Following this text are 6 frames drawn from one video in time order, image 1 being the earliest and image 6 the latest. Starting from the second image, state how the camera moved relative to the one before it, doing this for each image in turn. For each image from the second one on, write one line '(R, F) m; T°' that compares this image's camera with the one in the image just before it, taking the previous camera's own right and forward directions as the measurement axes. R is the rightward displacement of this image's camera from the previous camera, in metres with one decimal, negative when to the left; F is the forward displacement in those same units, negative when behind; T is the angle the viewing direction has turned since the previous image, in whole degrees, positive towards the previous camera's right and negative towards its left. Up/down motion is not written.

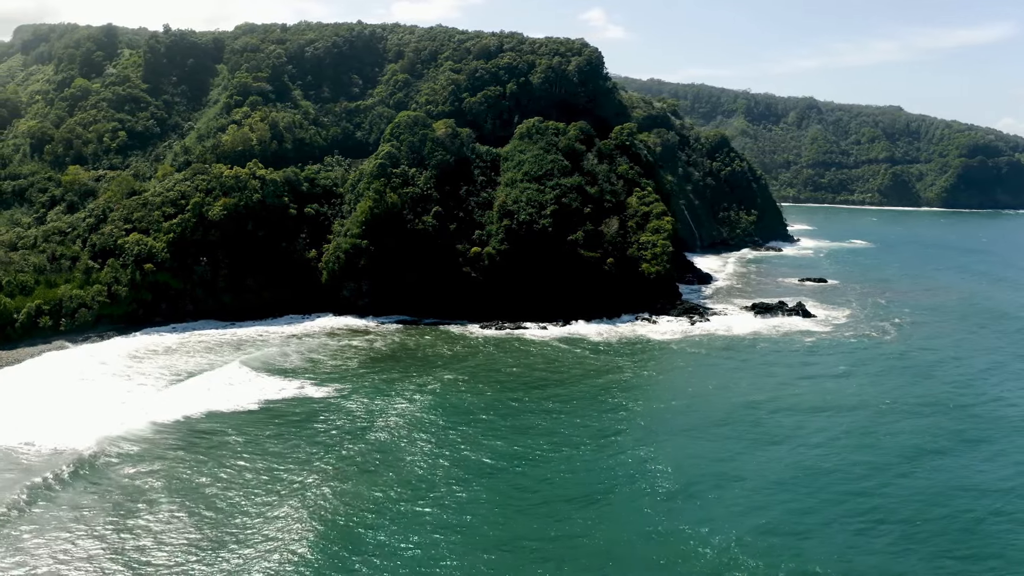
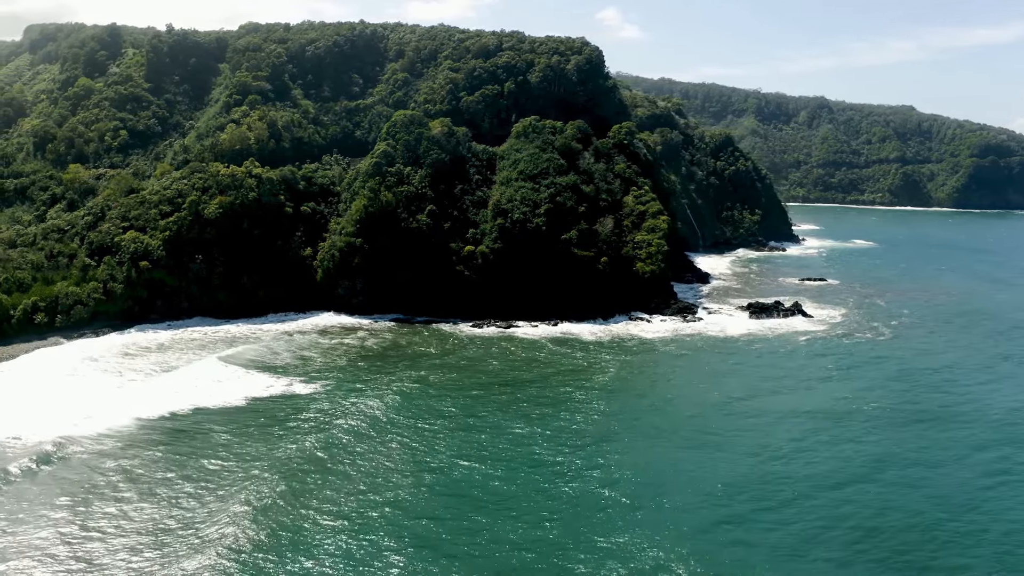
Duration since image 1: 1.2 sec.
(+1.4, 0.0) m; -1°
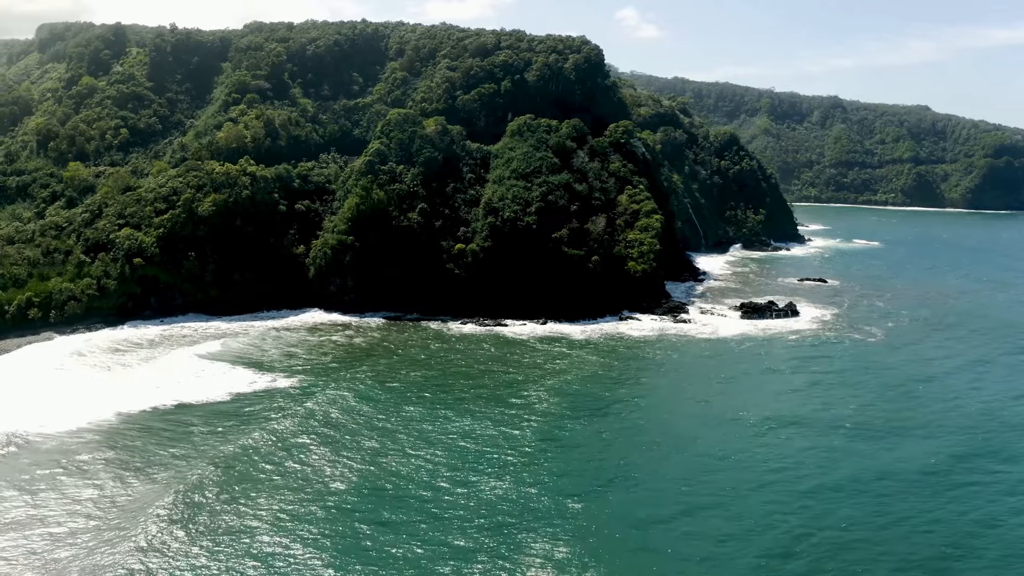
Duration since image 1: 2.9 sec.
(+1.8, 0.0) m; -1°
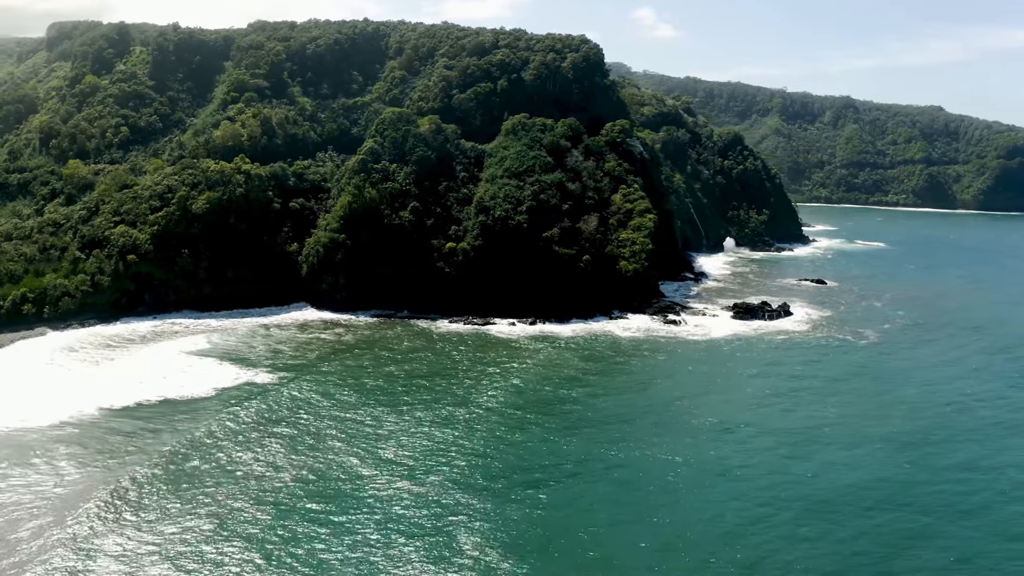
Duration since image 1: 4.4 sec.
(+1.7, 0.0) m; -1°
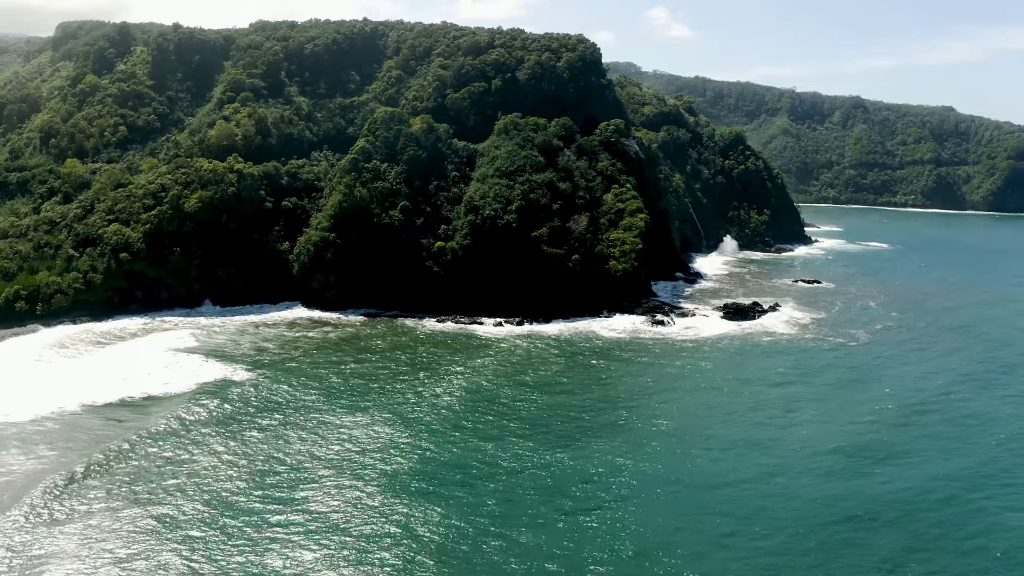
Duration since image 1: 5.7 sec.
(+1.7, -0.1) m; -1°
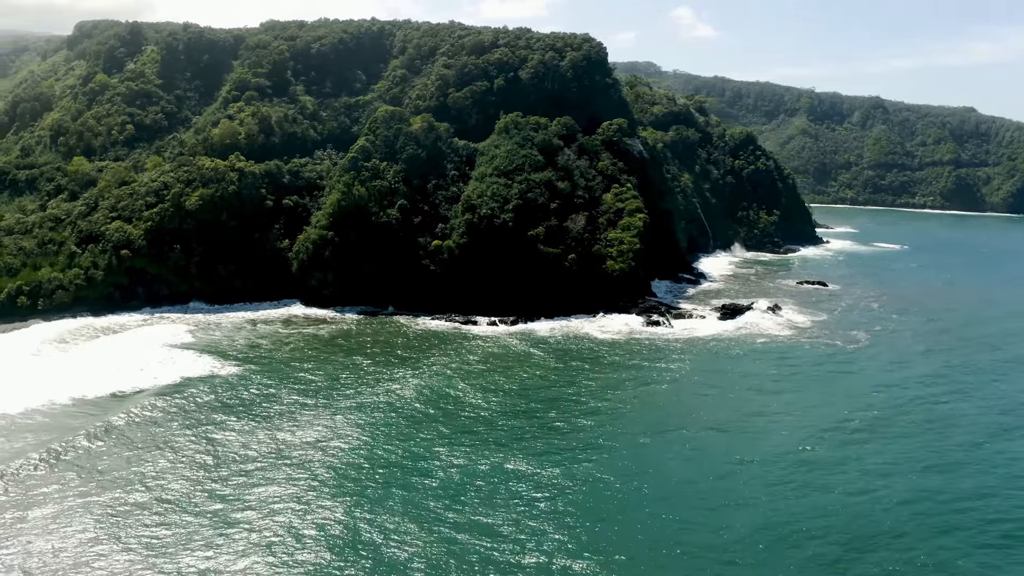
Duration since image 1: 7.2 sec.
(+1.7, +0.1) m; -1°
